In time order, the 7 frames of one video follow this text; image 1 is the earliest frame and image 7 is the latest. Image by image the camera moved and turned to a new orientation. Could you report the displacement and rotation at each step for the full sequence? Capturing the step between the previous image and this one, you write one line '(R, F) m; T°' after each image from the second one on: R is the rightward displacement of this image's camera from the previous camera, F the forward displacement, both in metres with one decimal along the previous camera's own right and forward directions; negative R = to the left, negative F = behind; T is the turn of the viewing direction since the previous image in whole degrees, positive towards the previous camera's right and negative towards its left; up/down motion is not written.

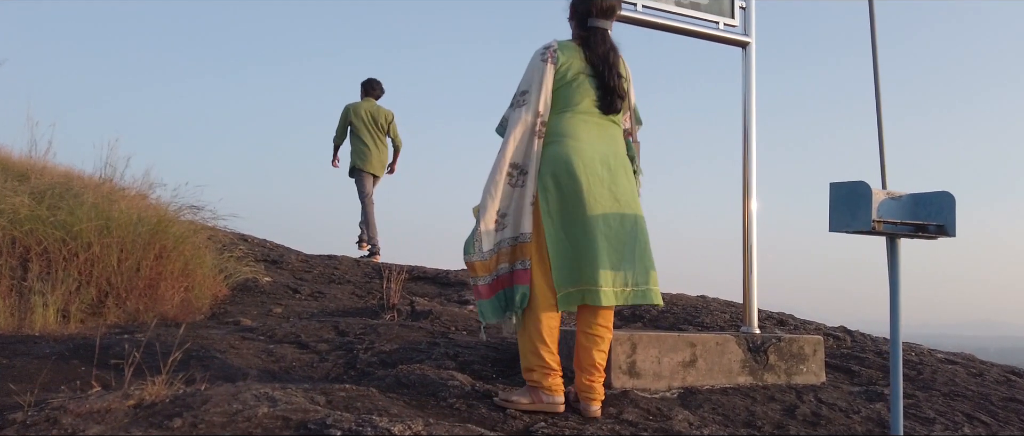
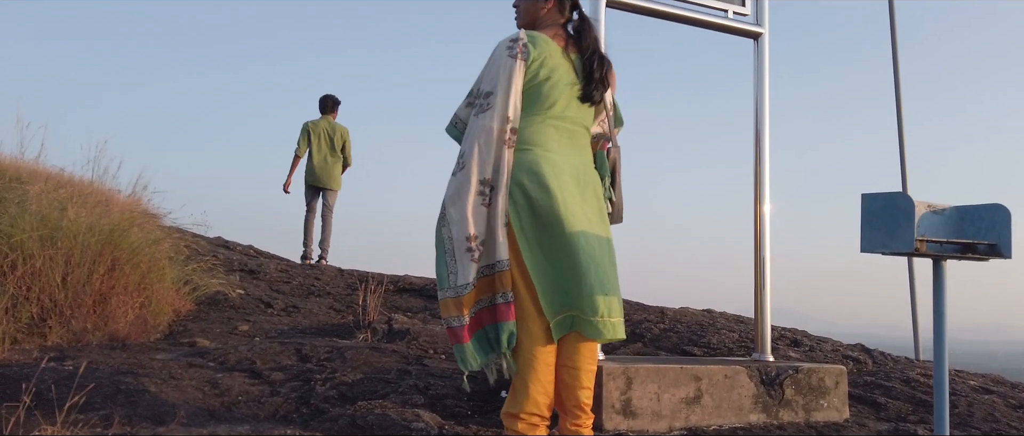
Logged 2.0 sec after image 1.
(+0.1, +0.5) m; 0°
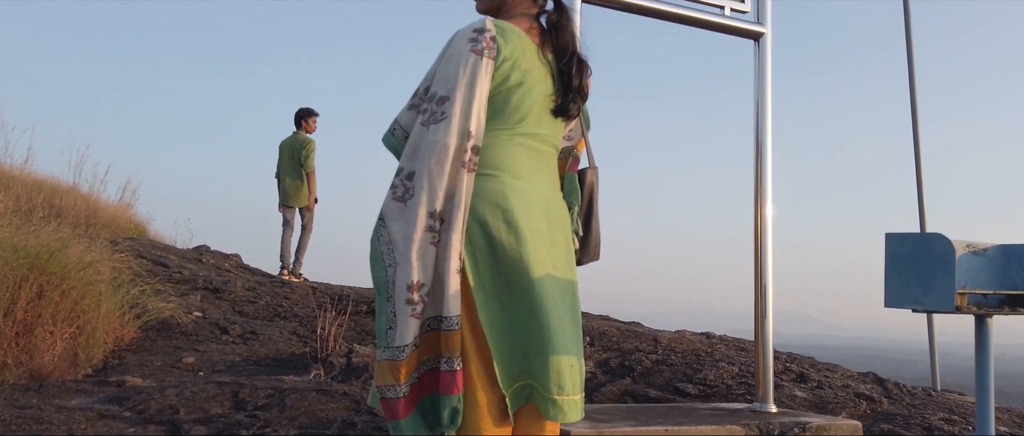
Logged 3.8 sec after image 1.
(+0.2, +0.5) m; 0°
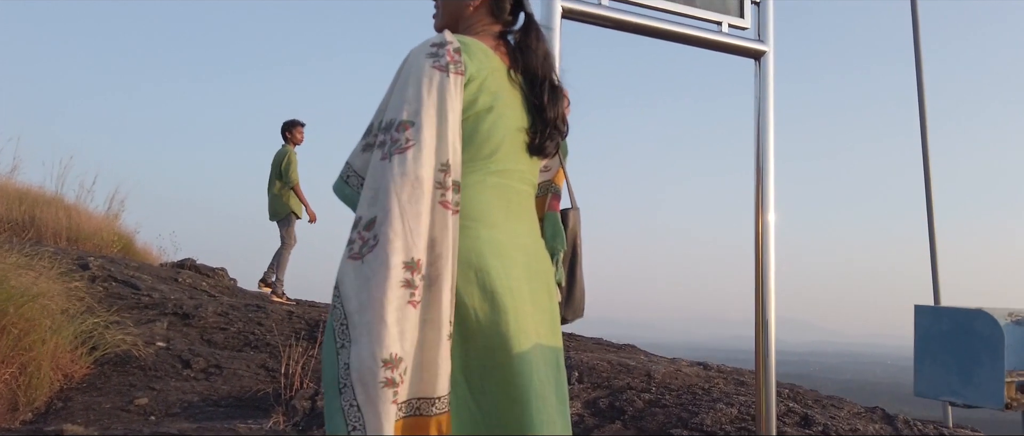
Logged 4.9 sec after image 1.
(+0.1, +0.3) m; 0°
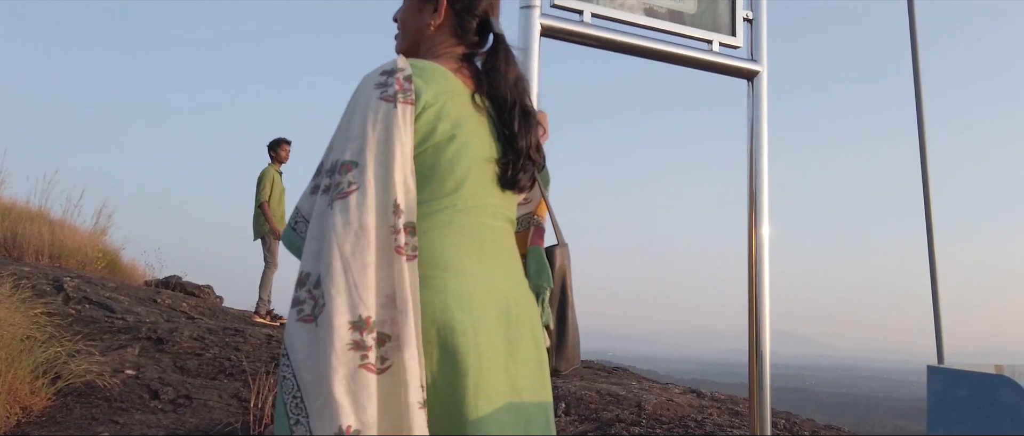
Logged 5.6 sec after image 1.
(+0.1, +0.2) m; 0°
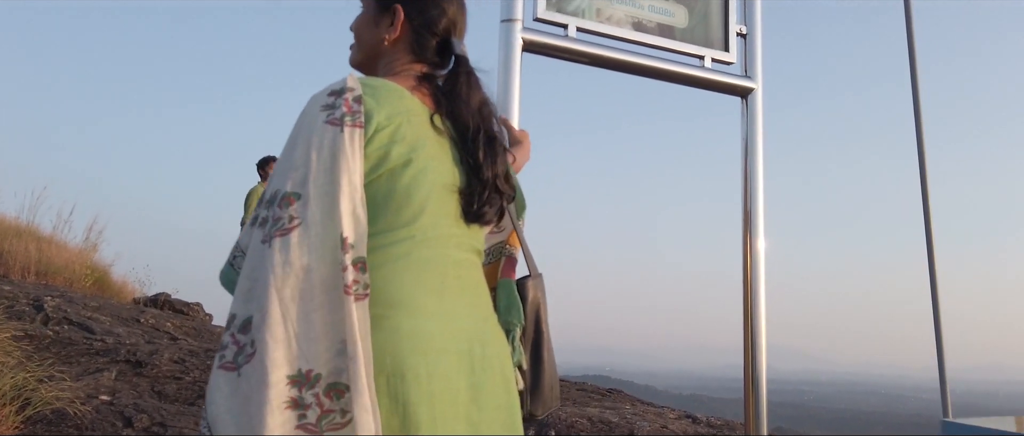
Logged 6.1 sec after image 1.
(+0.1, +0.2) m; 0°
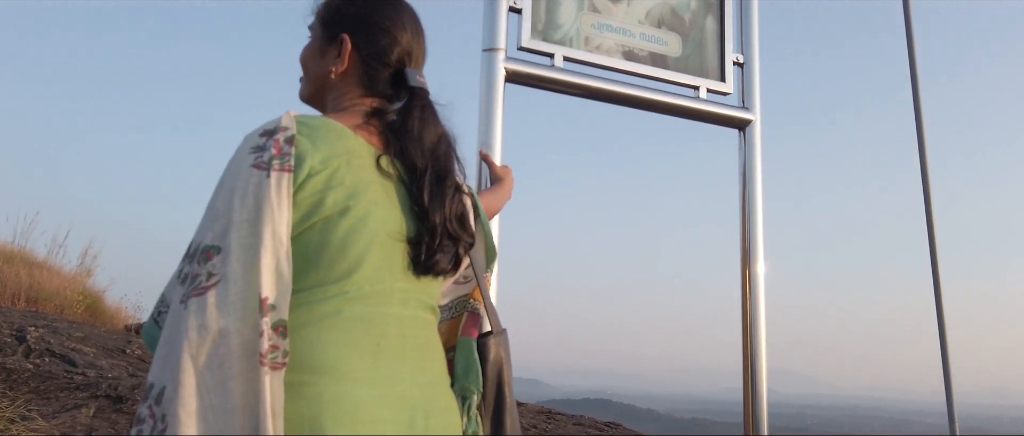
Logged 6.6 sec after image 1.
(+0.1, +0.2) m; 0°
